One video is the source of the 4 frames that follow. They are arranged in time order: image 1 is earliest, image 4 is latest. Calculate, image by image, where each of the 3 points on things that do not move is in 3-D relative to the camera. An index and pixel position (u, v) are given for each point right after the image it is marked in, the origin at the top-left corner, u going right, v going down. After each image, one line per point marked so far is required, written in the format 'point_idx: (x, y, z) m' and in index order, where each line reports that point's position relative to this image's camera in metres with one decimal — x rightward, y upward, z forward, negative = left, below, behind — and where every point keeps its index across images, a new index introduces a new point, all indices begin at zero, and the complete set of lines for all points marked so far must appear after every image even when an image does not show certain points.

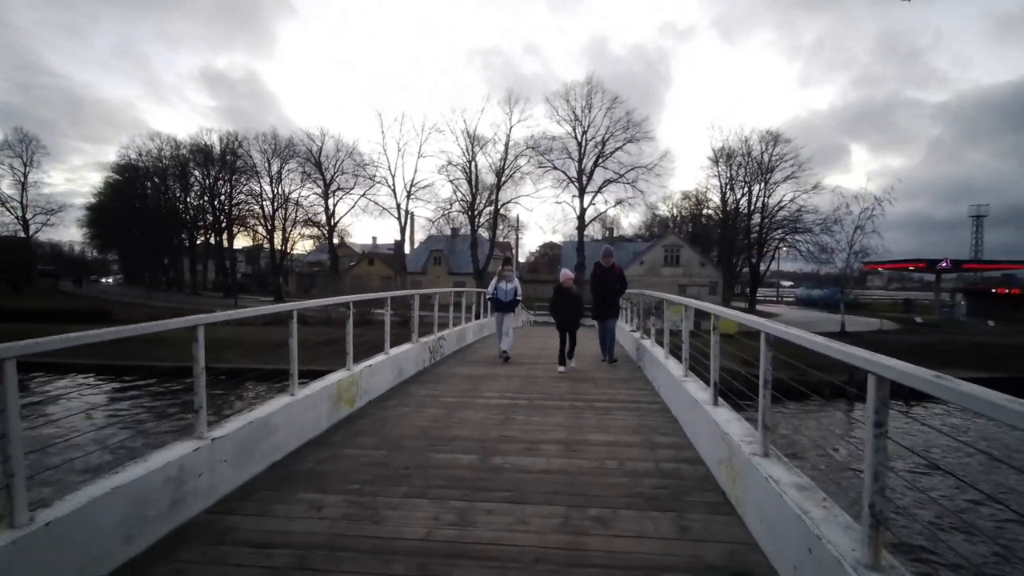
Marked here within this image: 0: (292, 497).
0: (-1.3, -1.1, +3.5) m
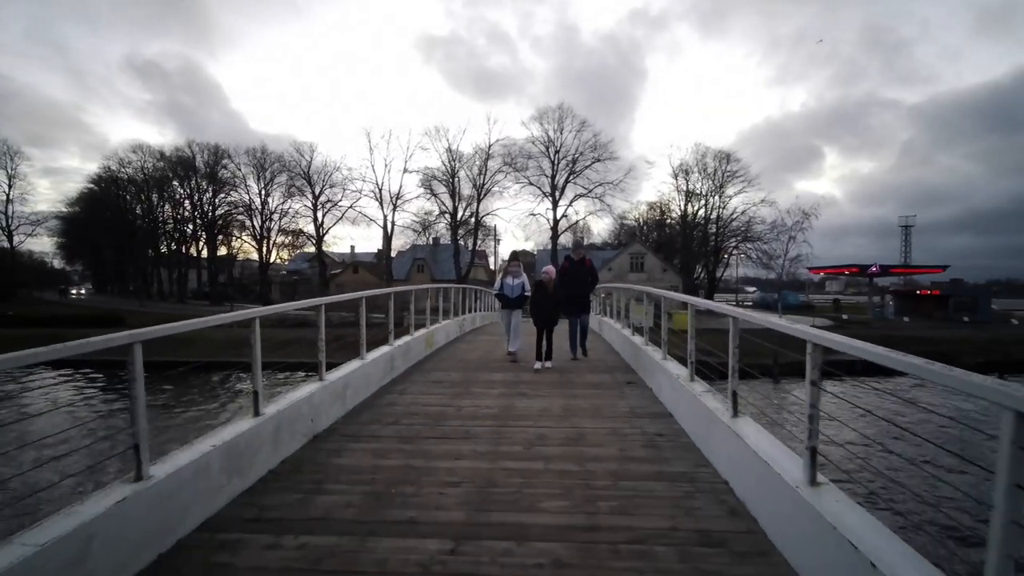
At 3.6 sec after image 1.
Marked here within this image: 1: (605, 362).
0: (-1.0, -1.0, +7.2) m
1: (+1.2, -1.0, +8.2) m
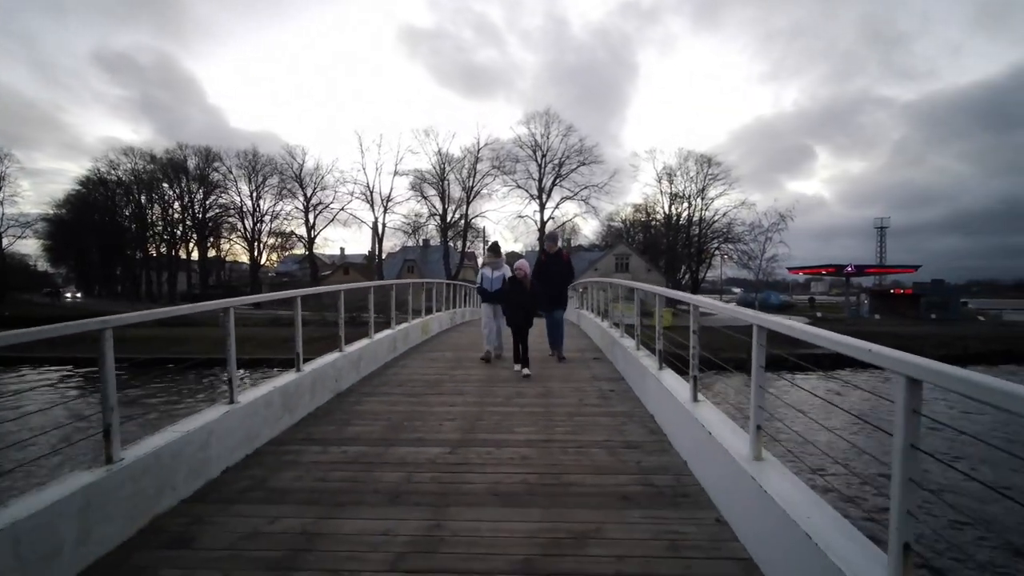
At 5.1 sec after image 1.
0: (-1.2, -0.9, +8.4) m
1: (+1.0, -0.9, +9.4) m
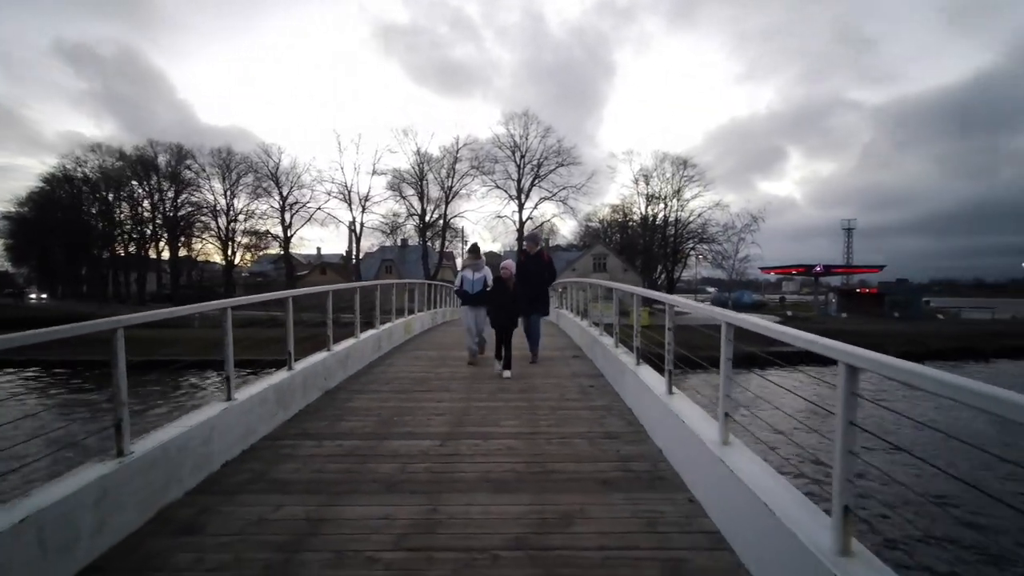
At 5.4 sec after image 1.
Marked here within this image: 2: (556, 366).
0: (-1.4, -0.9, +8.6) m
1: (+0.7, -0.9, +9.7) m
2: (+0.5, -0.9, +7.2) m
